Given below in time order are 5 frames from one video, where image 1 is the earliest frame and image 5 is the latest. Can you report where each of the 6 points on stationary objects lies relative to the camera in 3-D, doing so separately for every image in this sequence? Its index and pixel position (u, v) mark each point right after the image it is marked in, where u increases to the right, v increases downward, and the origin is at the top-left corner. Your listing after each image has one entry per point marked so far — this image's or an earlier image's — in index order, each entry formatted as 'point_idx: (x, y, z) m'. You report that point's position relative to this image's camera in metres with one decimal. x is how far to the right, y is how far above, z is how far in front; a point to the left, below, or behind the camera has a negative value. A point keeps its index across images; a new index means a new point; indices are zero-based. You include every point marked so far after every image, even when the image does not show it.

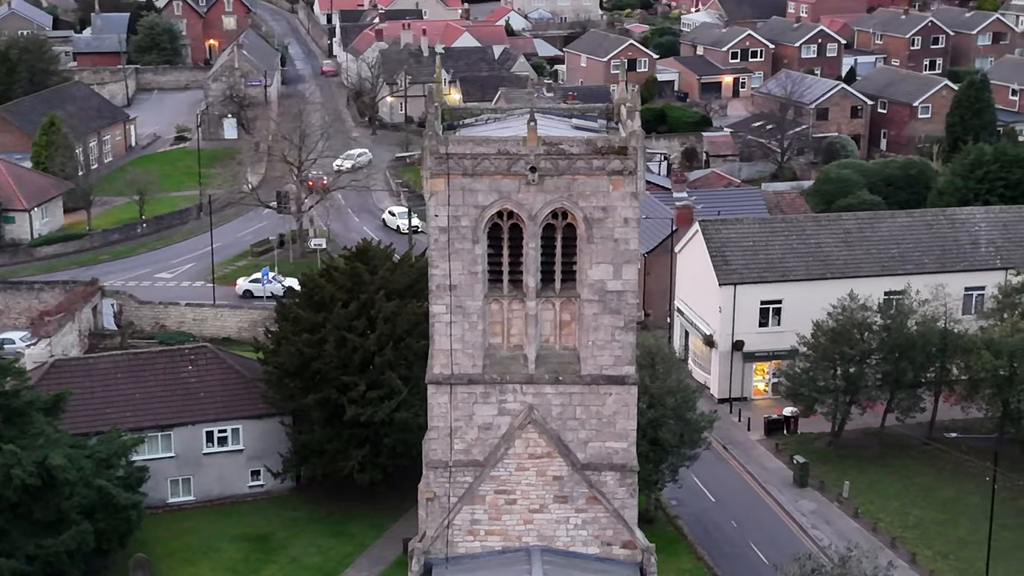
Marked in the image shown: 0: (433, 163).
0: (-1.0, +1.6, +17.3) m
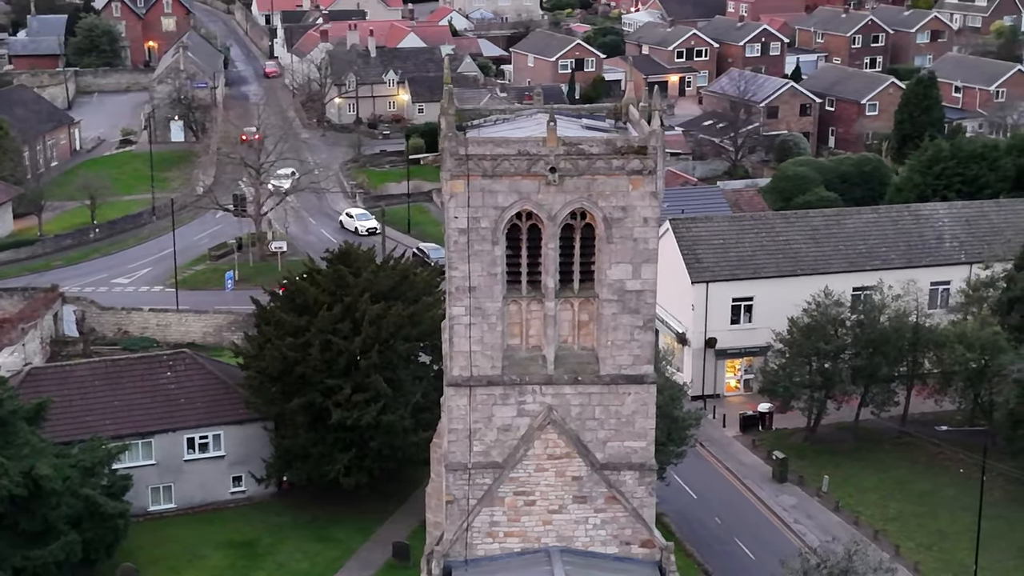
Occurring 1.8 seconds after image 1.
0: (-0.7, +1.5, +17.2) m
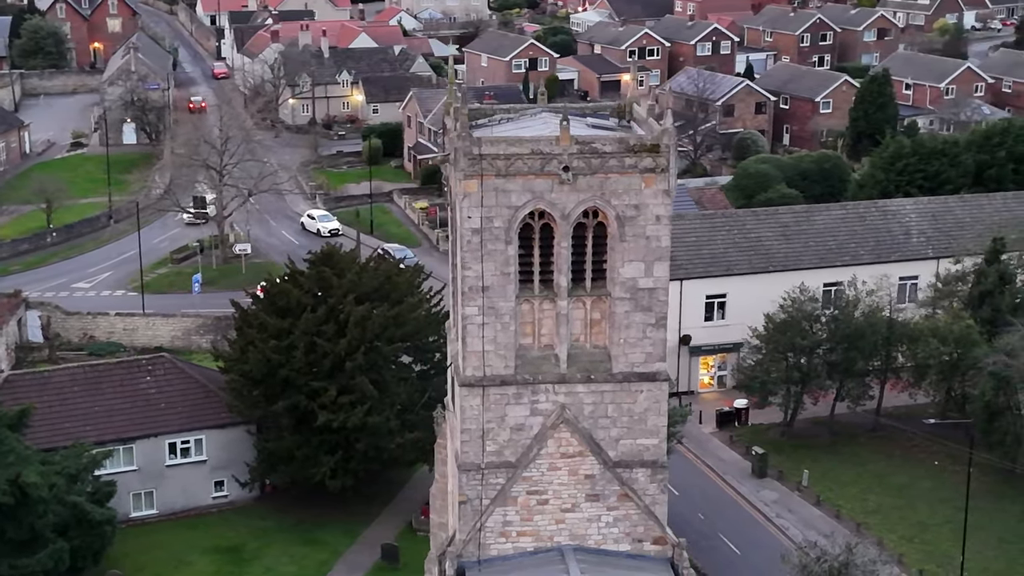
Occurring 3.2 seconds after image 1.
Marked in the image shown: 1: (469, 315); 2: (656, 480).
0: (-0.6, +1.5, +17.2) m
1: (-0.6, -0.3, +17.7) m
2: (+1.9, -2.6, +18.5) m
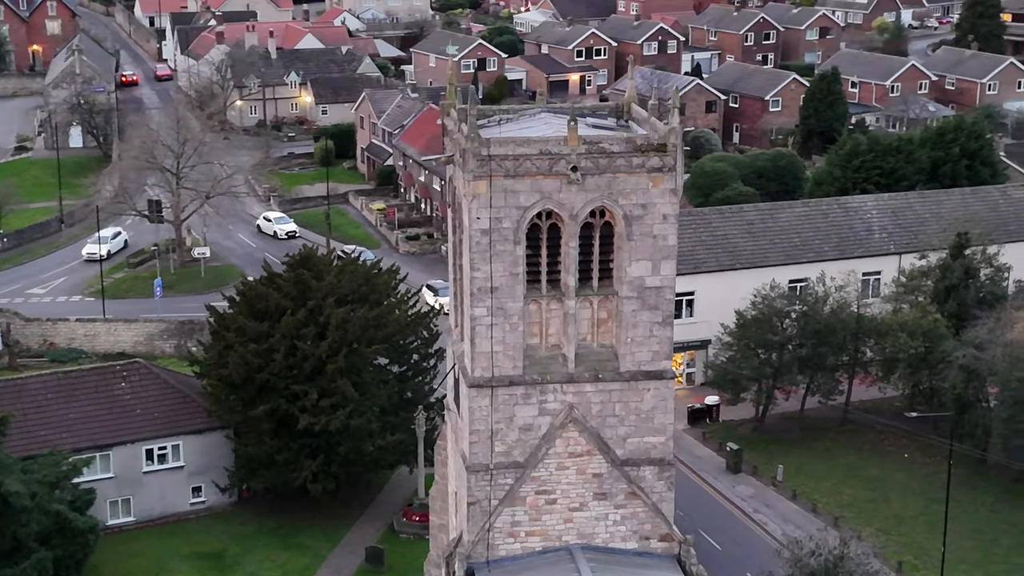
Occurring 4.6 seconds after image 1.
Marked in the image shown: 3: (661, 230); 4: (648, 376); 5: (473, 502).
0: (-0.5, +1.5, +17.2) m
1: (-0.4, -0.4, +17.7) m
2: (+2.0, -2.6, +18.6) m
3: (+1.9, +0.7, +17.7) m
4: (+1.8, -1.2, +18.2) m
5: (-0.5, -2.8, +18.2) m
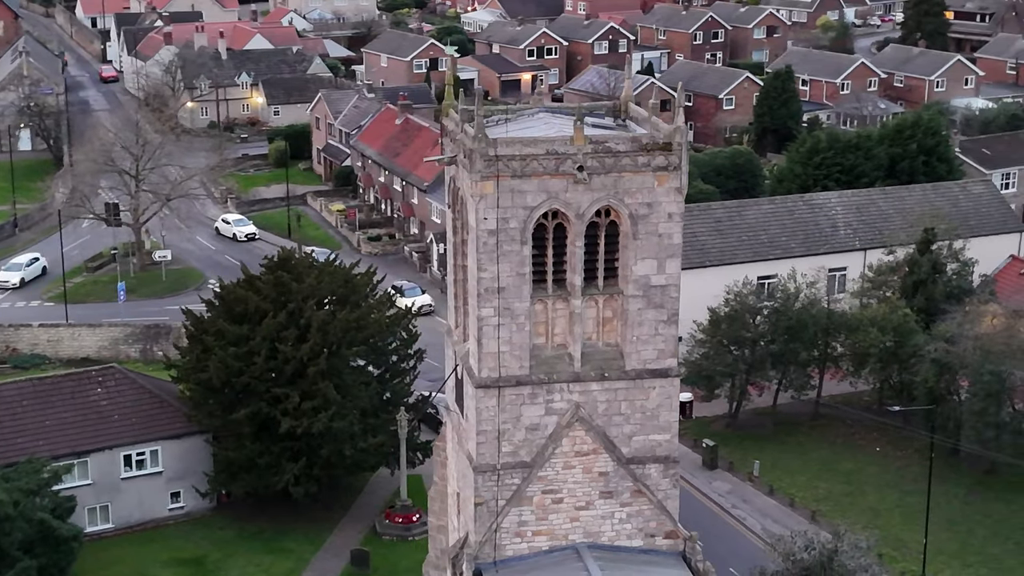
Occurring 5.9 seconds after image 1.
0: (-0.4, +1.5, +17.2) m
1: (-0.3, -0.4, +17.7) m
2: (+2.1, -2.5, +18.7) m
3: (+2.0, +0.8, +17.8) m
4: (+1.9, -1.1, +18.3) m
5: (-0.4, -2.8, +18.2) m
